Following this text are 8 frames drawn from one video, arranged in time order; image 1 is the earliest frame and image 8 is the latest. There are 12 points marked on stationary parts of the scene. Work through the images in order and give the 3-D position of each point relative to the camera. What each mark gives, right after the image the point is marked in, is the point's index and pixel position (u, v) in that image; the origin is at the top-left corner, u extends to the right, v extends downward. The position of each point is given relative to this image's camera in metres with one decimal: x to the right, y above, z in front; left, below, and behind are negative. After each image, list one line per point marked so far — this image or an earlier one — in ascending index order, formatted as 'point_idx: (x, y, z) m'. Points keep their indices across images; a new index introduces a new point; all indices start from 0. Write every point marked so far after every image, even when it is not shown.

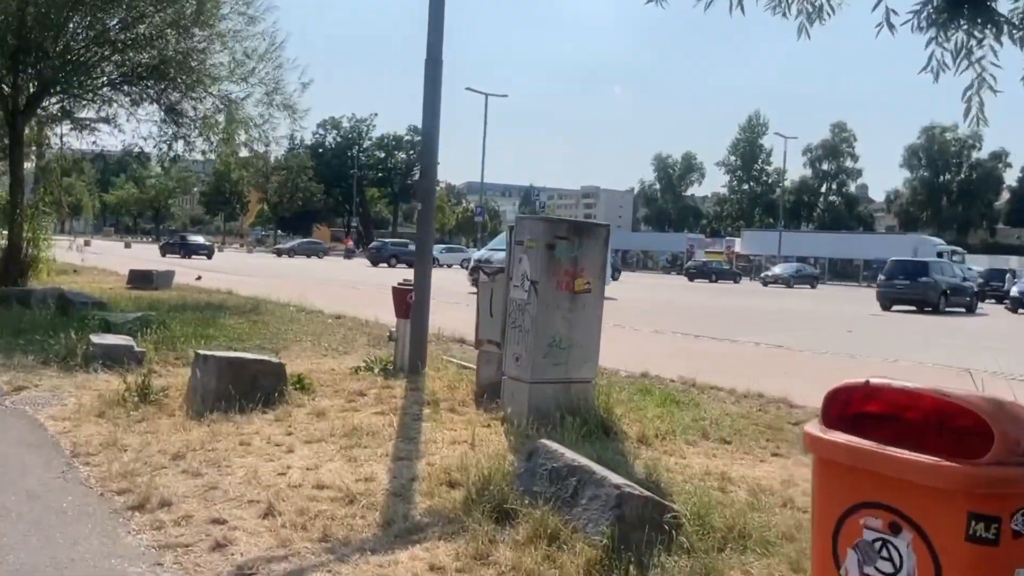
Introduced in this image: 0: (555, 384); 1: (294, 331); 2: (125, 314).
0: (+0.4, -0.8, +7.1) m
1: (-3.9, -0.8, +14.8) m
2: (-6.3, -0.4, +13.5) m
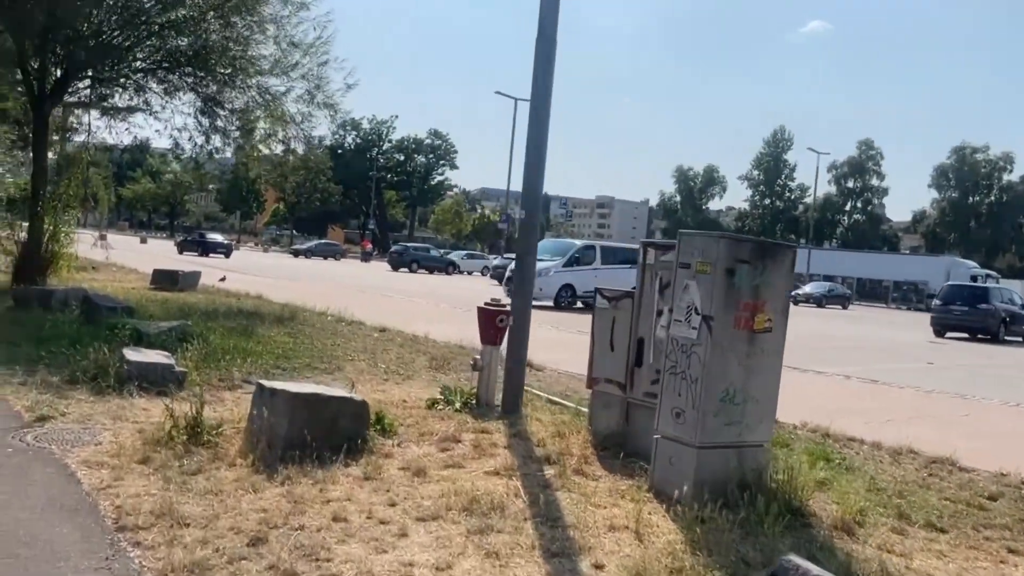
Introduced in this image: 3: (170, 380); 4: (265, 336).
0: (+1.4, -1.1, +5.5) m
1: (-2.7, -1.0, +13.3) m
2: (-5.1, -0.5, +12.0) m
3: (-3.7, -1.0, +8.9) m
4: (-4.0, -0.8, +13.5) m
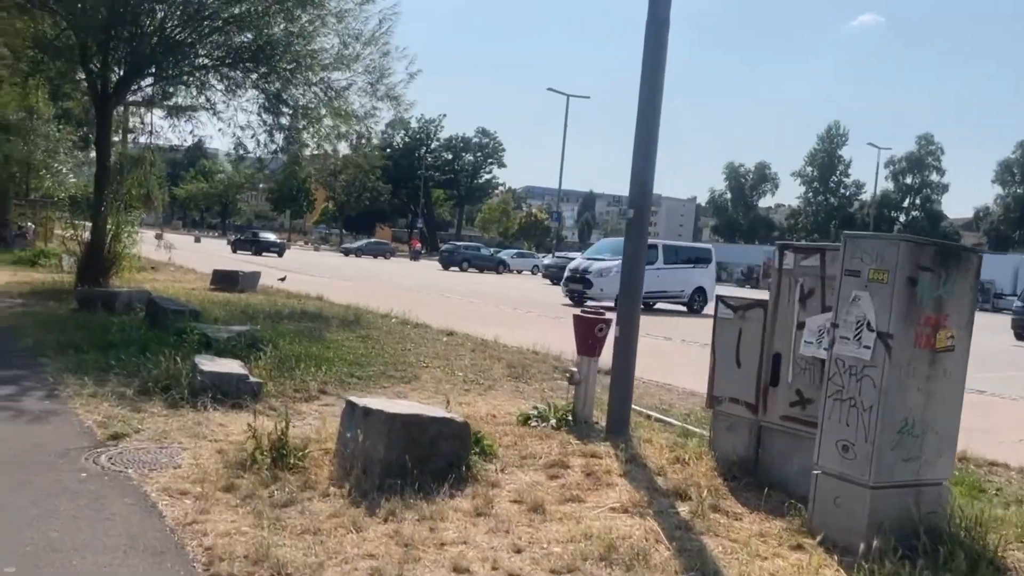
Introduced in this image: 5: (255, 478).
0: (+2.2, -1.1, +4.7) m
1: (-1.5, -1.0, +12.7) m
2: (-4.0, -0.5, +11.5) m
3: (-2.7, -1.1, +8.4) m
4: (-2.8, -0.9, +12.9) m
5: (-1.8, -1.3, +5.8) m
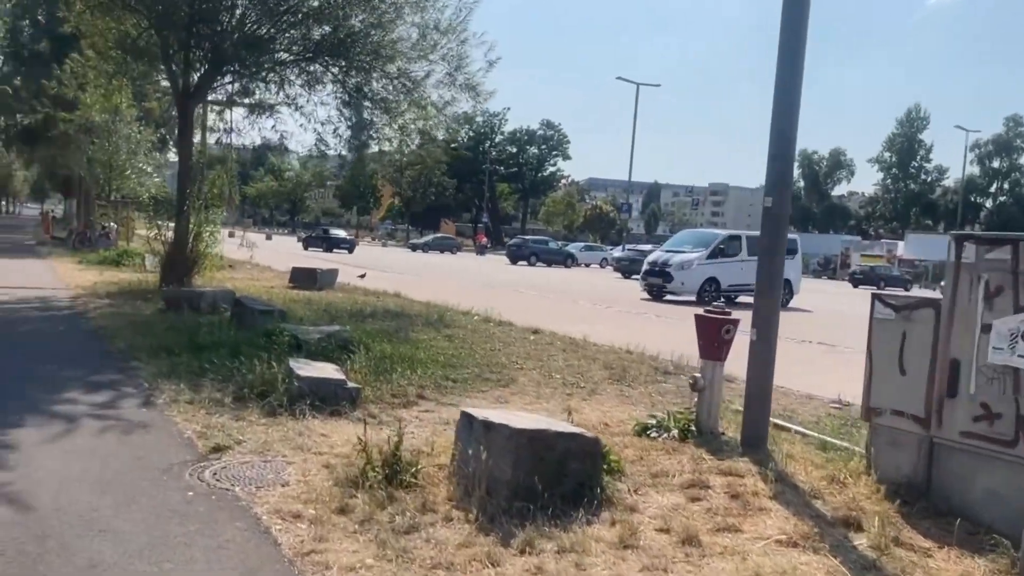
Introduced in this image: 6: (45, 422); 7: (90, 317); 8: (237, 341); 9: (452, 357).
0: (+3.0, -1.1, +3.9) m
1: (-0.1, -1.0, +12.1) m
2: (-2.7, -0.5, +11.2) m
3: (-1.7, -1.1, +7.9) m
4: (-1.3, -0.8, +12.5) m
5: (-0.9, -1.3, +5.3) m
6: (-3.9, -1.1, +6.8) m
7: (-6.8, -0.5, +13.4) m
8: (-3.5, -0.7, +10.4) m
9: (-0.8, -0.9, +11.3) m
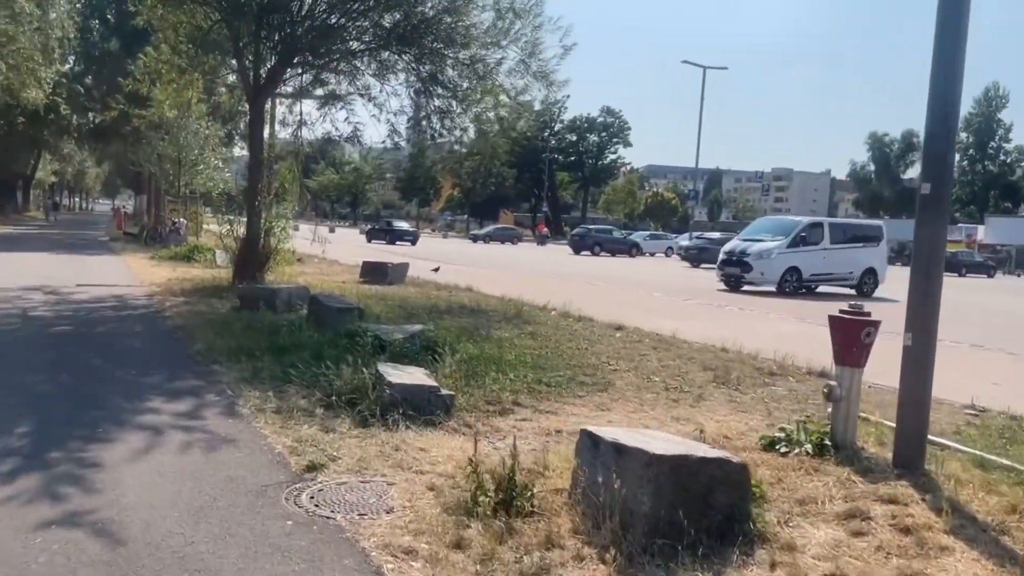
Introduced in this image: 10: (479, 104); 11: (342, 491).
0: (+3.7, -1.2, +3.1) m
1: (+1.1, -0.9, +11.5) m
2: (-1.5, -0.5, +10.7) m
3: (-0.7, -1.1, +7.4) m
4: (-0.1, -0.8, +11.9) m
5: (-0.1, -1.4, +4.7) m
6: (-3.0, -1.1, +6.4) m
7: (-5.5, -0.5, +13.2) m
8: (-2.3, -0.7, +10.0) m
9: (+0.4, -0.9, +10.7) m
10: (-0.7, +3.8, +17.0) m
11: (-1.1, -1.3, +5.4) m
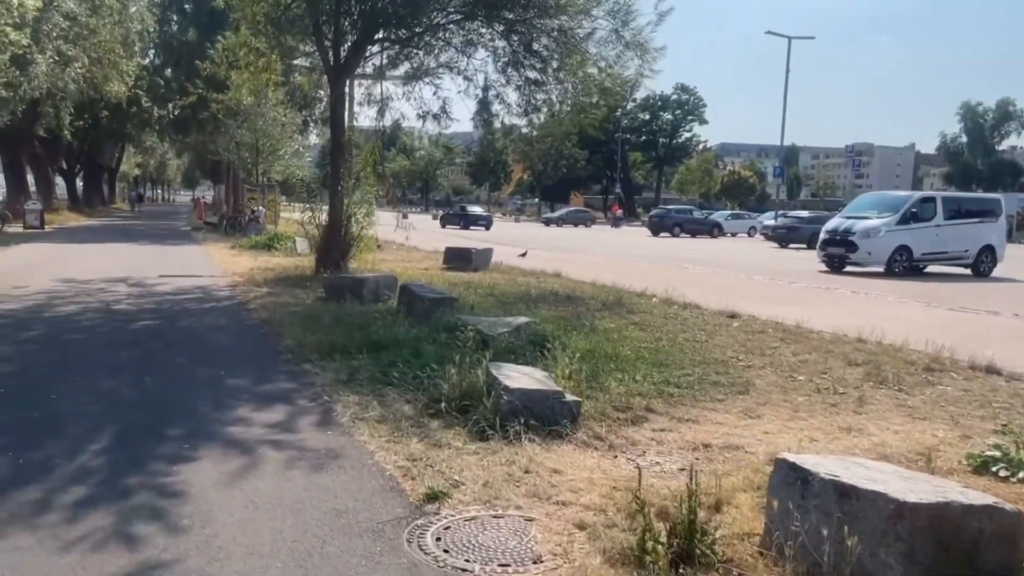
0: (+4.4, -1.1, +1.7) m
1: (+2.5, -0.7, +10.3) m
2: (-0.1, -0.4, +9.7) m
3: (+0.4, -1.0, +6.4) m
4: (+1.4, -0.6, +10.8) m
5: (+0.7, -1.3, +3.6) m
6: (-2.0, -1.1, +5.6) m
7: (-3.9, -0.3, +12.5) m
8: (-1.1, -0.5, +9.0) m
9: (+1.7, -0.7, +9.5) m
10: (+1.1, +4.0, +15.8) m
11: (-0.2, -1.3, +4.4) m
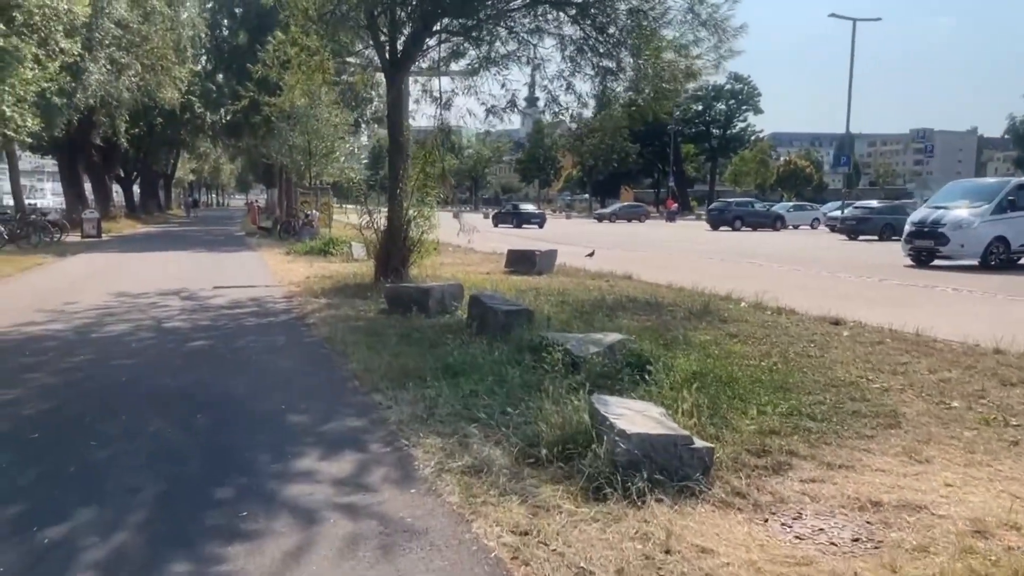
0: (+4.8, -1.2, +0.3) m
1: (+3.5, -0.8, +9.0) m
2: (+0.8, -0.5, +8.6) m
3: (+1.1, -1.1, +5.2) m
4: (+2.4, -0.7, +9.6) m
5: (+1.3, -1.5, +2.5) m
6: (-1.3, -1.3, +4.6) m
7: (-2.8, -0.5, +11.6) m
8: (-0.1, -0.7, +8.0) m
9: (+2.6, -0.8, +8.3) m
10: (+2.4, +4.0, +14.6) m
11: (+0.4, -1.5, +3.3) m
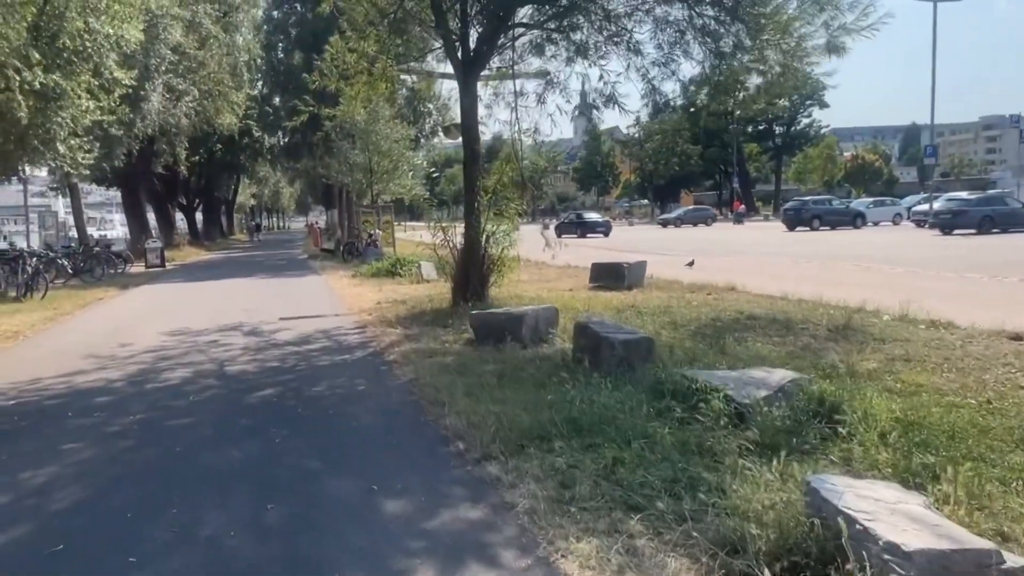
0: (+5.4, -1.1, -1.8) m
1: (+4.7, -0.9, +7.0) m
2: (+1.9, -0.7, +6.8) m
3: (+2.0, -1.3, +3.4) m
4: (+3.6, -0.8, +7.7) m
5: (+2.0, -1.6, +0.6) m
6: (-0.4, -1.5, +2.9) m
7: (-1.5, -0.9, +10.0) m
8: (+0.9, -0.9, +6.2) m
9: (+3.7, -1.0, +6.3) m
10: (+3.7, +3.7, +12.7) m
11: (+1.2, -1.6, +1.5) m
